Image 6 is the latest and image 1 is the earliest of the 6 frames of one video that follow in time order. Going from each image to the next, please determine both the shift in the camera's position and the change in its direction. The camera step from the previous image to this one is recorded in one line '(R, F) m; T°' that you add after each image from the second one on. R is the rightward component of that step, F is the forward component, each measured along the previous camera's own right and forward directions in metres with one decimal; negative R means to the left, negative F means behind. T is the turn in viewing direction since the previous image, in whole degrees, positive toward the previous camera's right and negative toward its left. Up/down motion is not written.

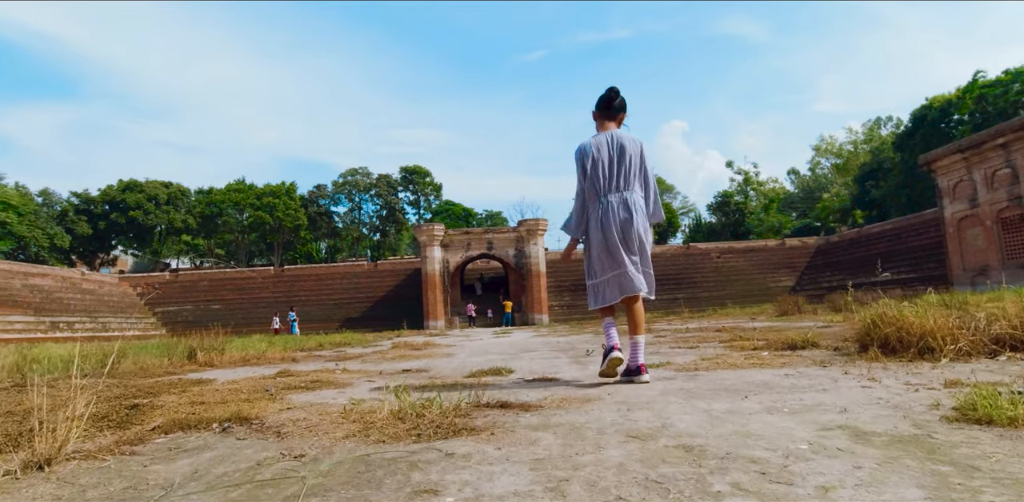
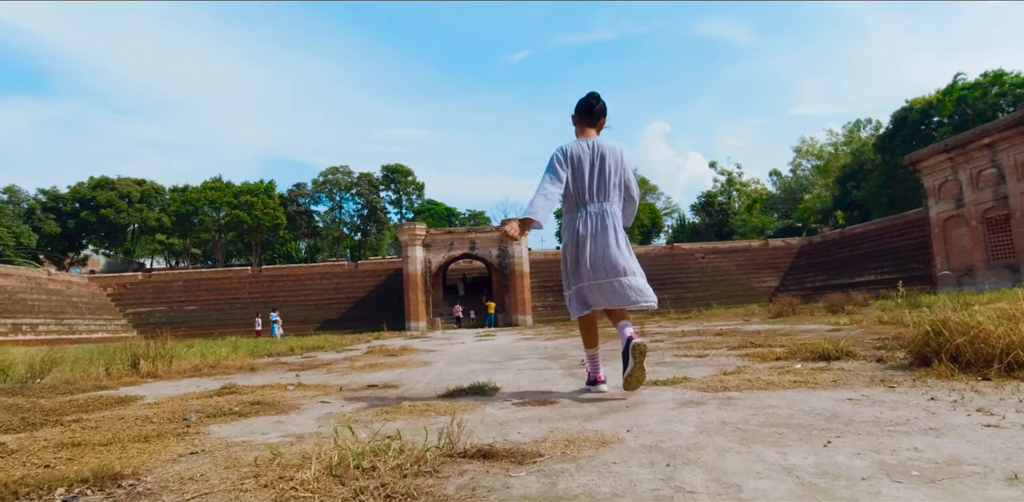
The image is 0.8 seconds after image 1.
(0.0, +0.8) m; +2°
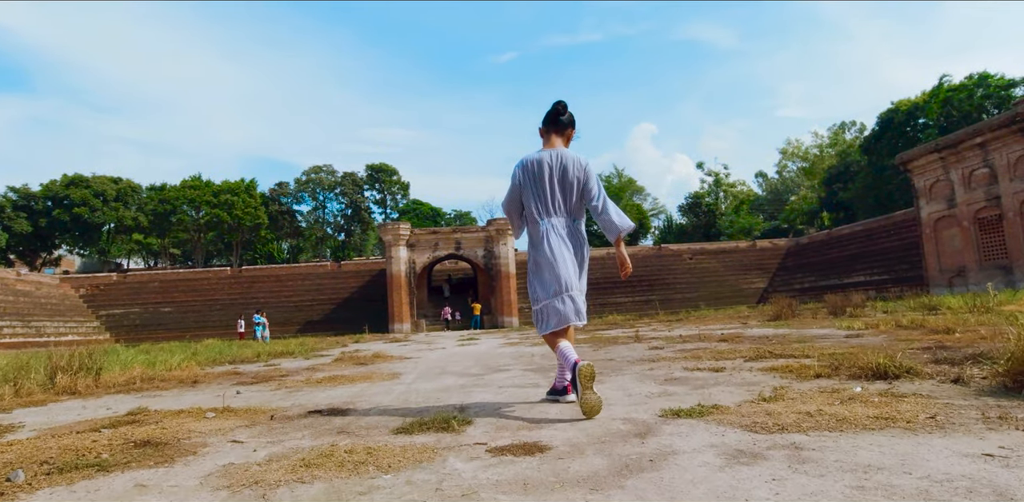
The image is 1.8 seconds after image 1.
(0.0, +0.9) m; +1°
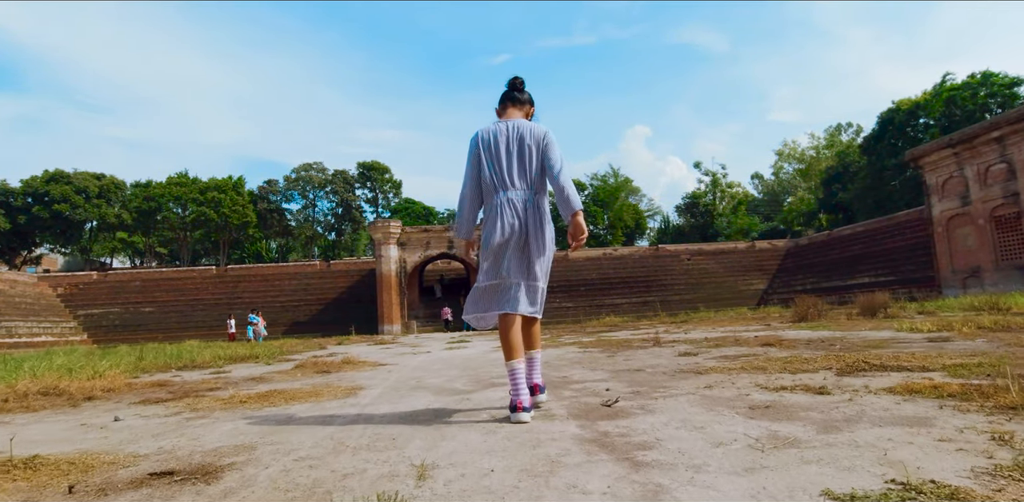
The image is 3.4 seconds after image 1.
(0.0, +1.5) m; +1°
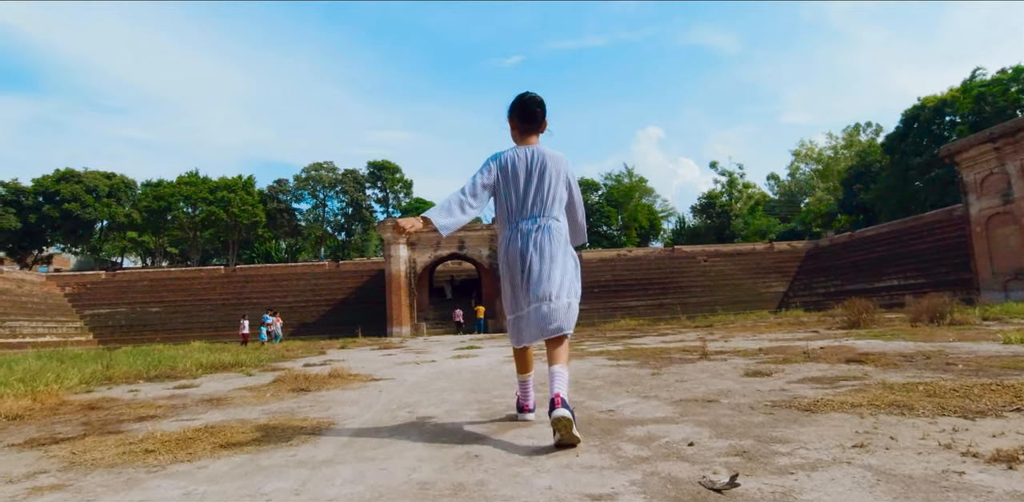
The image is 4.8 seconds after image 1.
(-0.1, +1.3) m; -1°
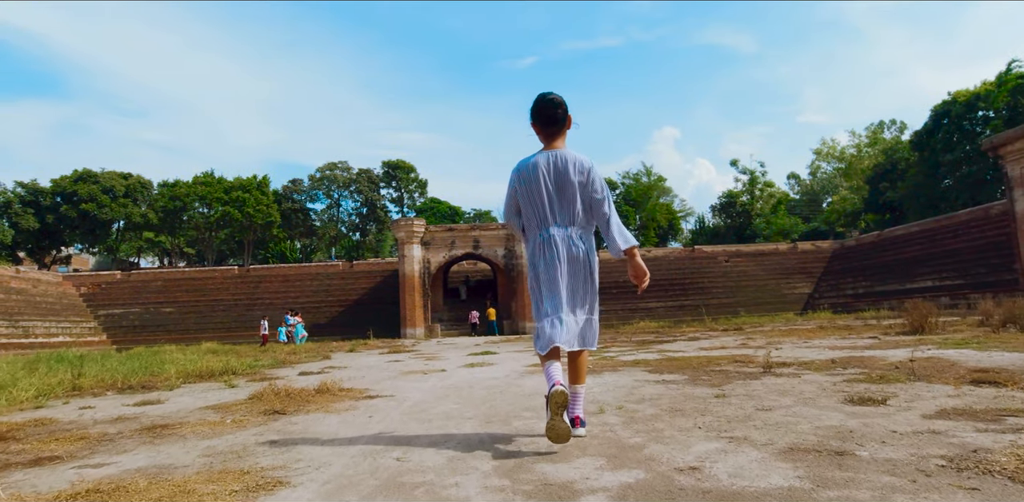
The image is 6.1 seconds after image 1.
(-0.1, +1.1) m; -2°
